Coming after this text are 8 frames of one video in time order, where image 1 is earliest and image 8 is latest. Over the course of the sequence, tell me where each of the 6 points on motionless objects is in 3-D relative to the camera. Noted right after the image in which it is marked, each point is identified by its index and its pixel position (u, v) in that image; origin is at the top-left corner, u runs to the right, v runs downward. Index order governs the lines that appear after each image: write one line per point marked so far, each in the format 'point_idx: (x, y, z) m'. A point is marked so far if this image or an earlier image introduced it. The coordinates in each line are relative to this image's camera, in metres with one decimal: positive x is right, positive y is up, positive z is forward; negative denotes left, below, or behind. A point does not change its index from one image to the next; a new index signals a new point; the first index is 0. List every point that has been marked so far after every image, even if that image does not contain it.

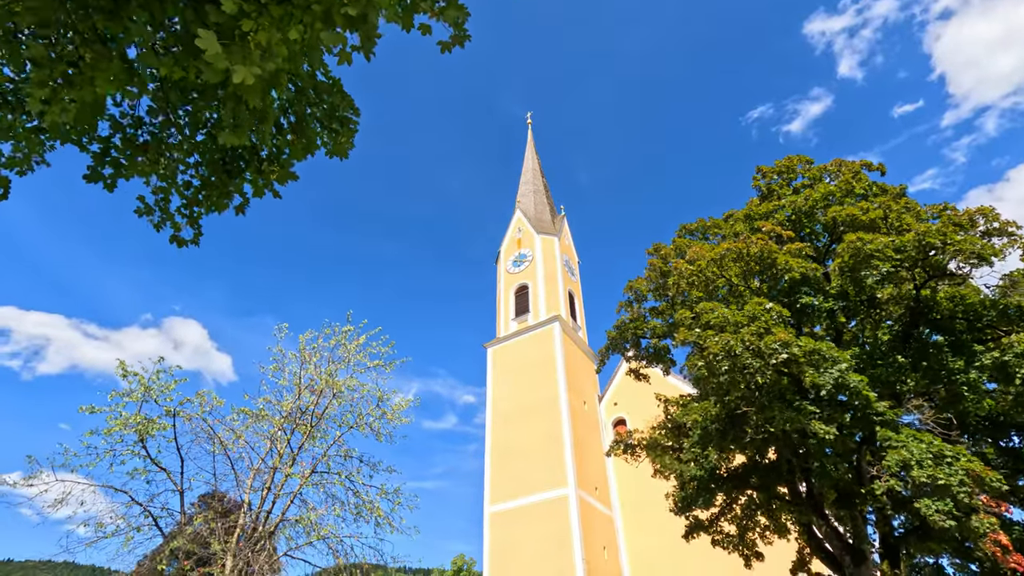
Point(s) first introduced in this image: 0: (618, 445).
0: (+2.7, -4.0, +13.7) m
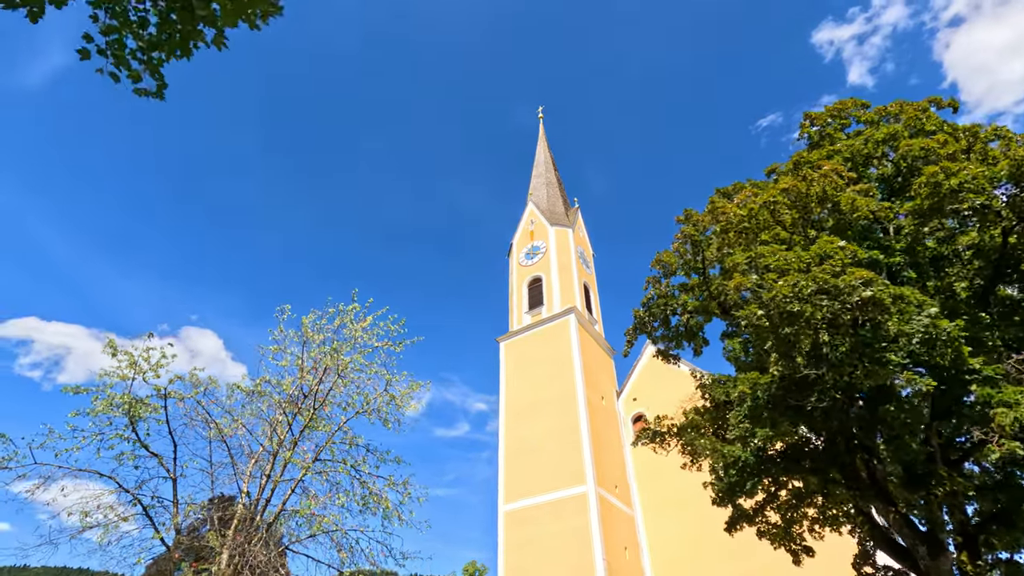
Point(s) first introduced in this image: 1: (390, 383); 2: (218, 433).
0: (+3.1, -3.4, +12.6) m
1: (-2.8, -2.2, +12.3) m
2: (-6.0, -3.0, +11.0) m
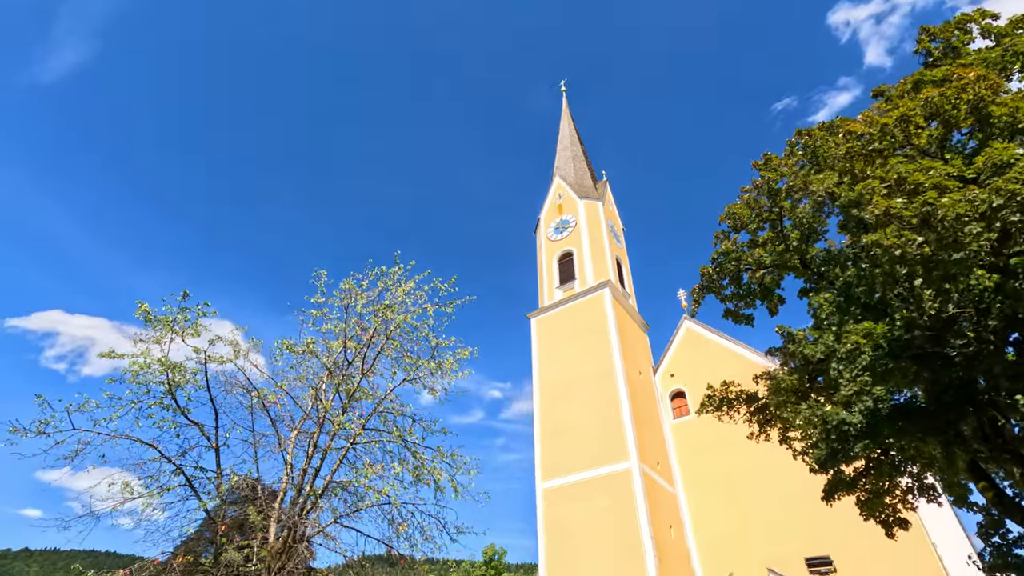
0: (+4.4, -2.5, +11.7) m
1: (-1.6, -1.3, +11.6) m
2: (-4.9, -2.2, +10.3) m
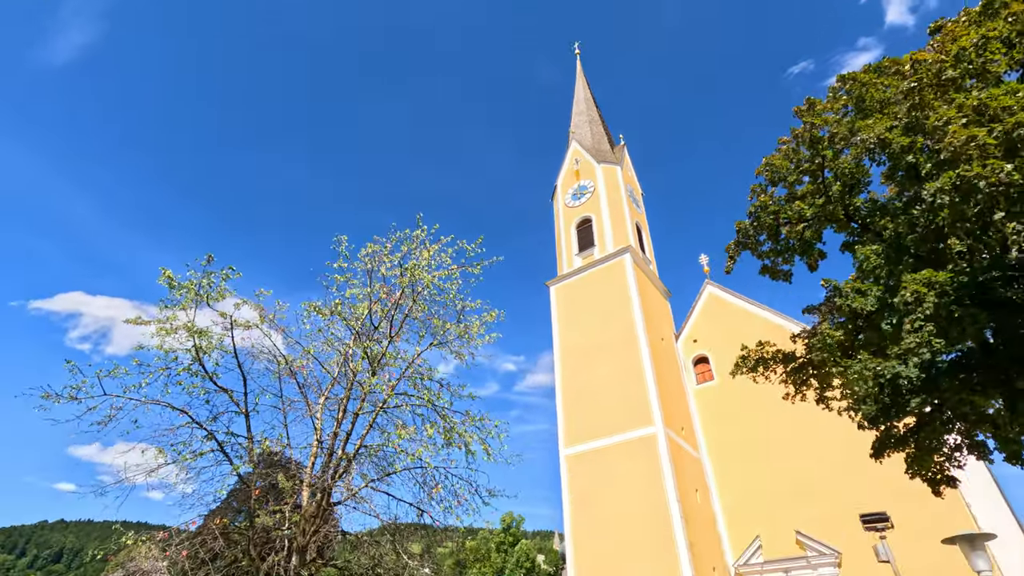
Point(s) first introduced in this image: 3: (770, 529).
0: (+5.0, -1.6, +11.4) m
1: (-1.0, -0.5, +11.3) m
2: (-4.3, -1.5, +10.2) m
3: (+9.1, -8.5, +18.9) m
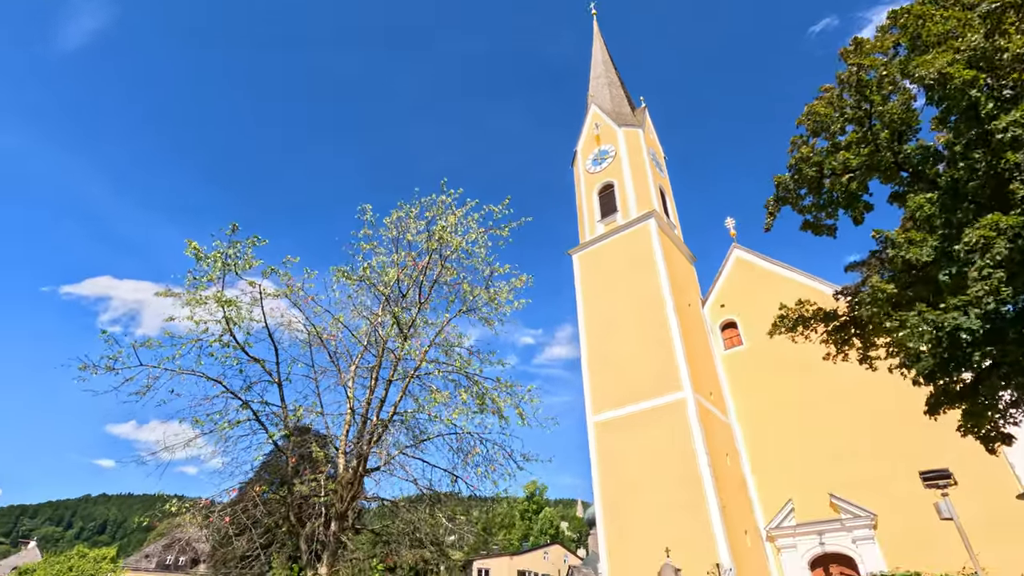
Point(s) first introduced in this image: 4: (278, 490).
0: (+5.6, -0.7, +11.0) m
1: (-0.4, +0.2, +11.1) m
2: (-3.7, -0.9, +10.1) m
3: (+10.1, -7.1, +18.7) m
4: (-4.4, -3.8, +10.1) m
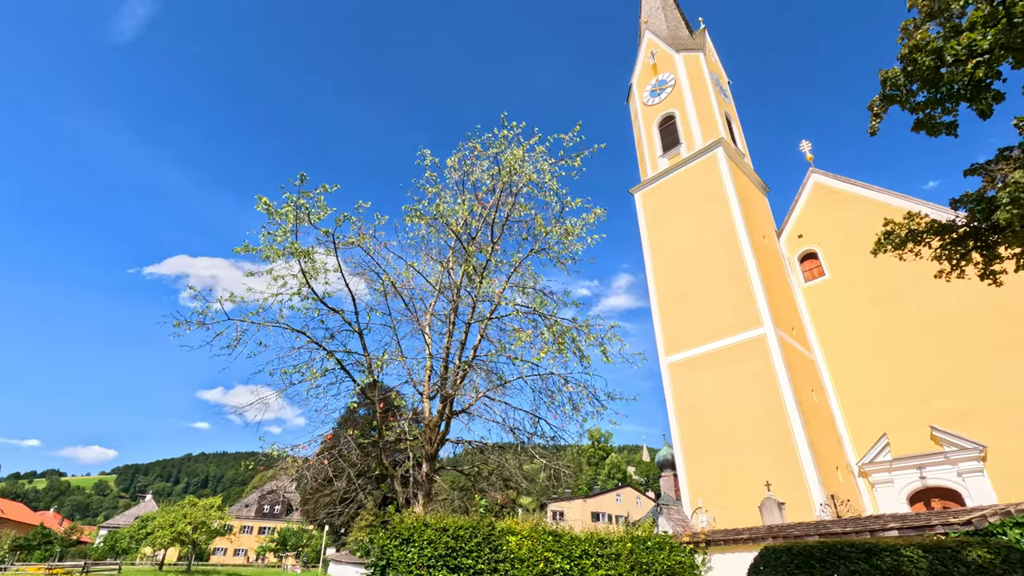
0: (+7.0, +0.9, +10.0) m
1: (+1.0, +1.5, +10.6) m
2: (-2.2, +0.1, +10.0) m
3: (+12.7, -4.6, +17.6) m
4: (-2.7, -2.8, +10.3) m
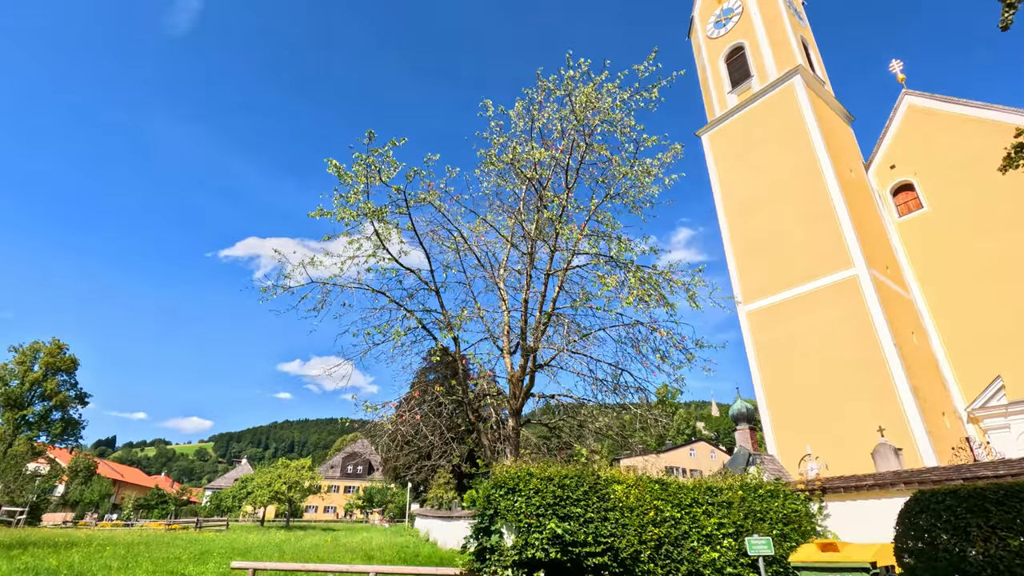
0: (+8.3, +2.2, +8.7) m
1: (+2.4, +2.5, +9.9) m
2: (-0.8, +0.9, +9.8) m
3: (+15.0, -2.4, +16.1) m
4: (-1.1, -2.0, +10.3) m
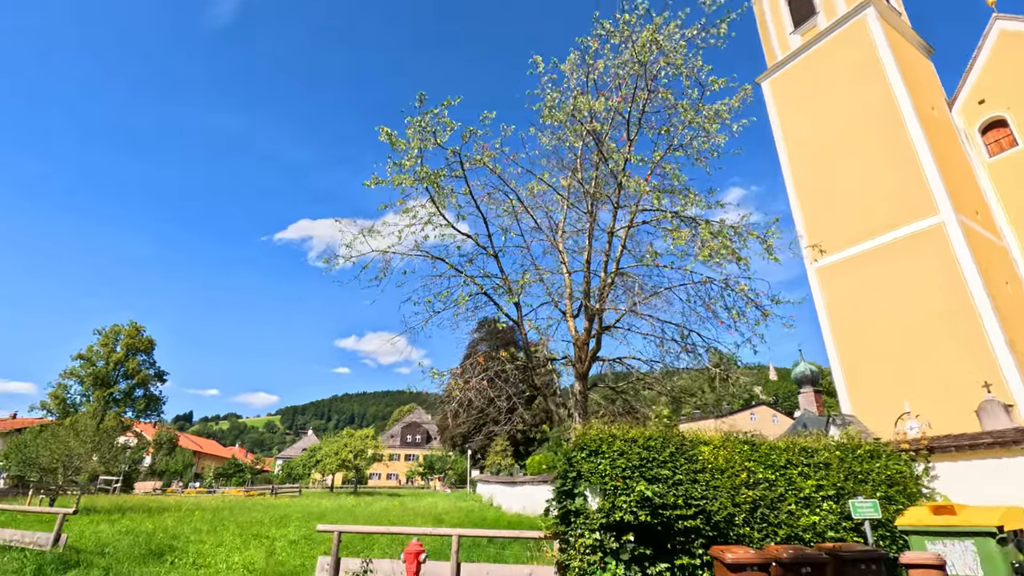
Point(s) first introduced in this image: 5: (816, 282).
0: (+9.2, +3.2, +7.5) m
1: (+3.3, +3.3, +9.2) m
2: (+0.2, +1.6, +9.5) m
3: (+16.7, -0.8, +14.5) m
4: (+0.1, -1.3, +10.2) m
5: (+10.3, +0.1, +18.1) m
